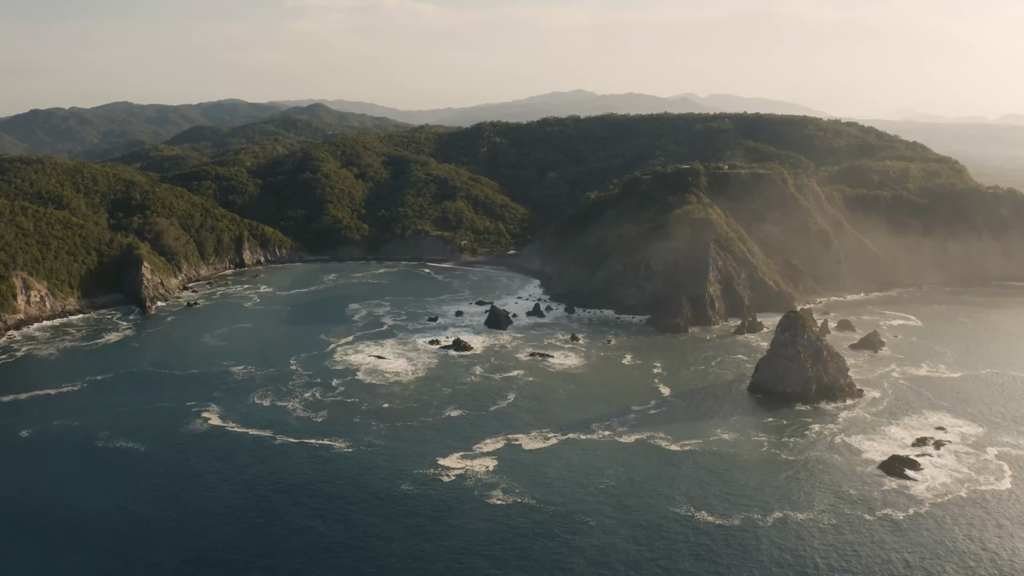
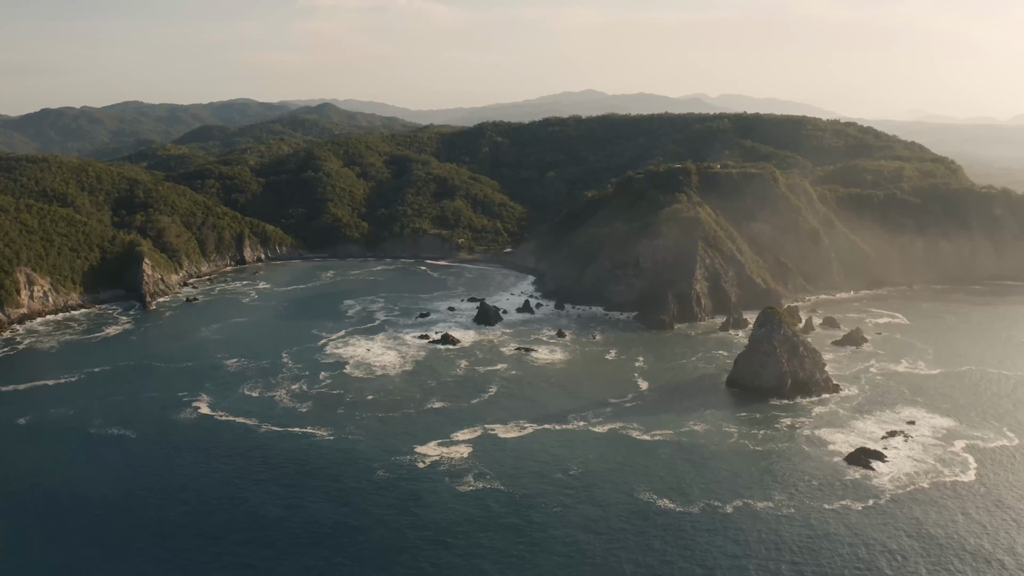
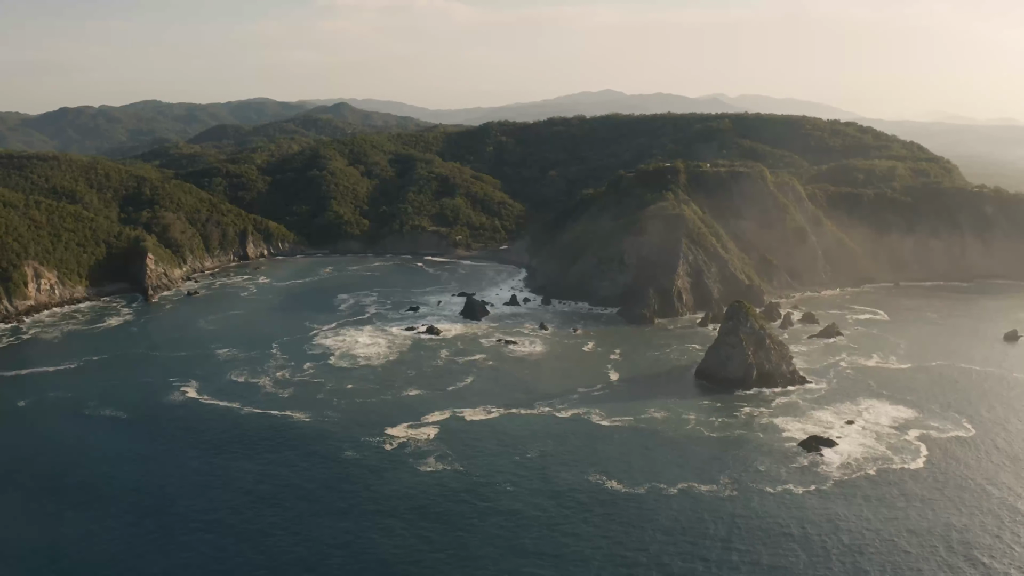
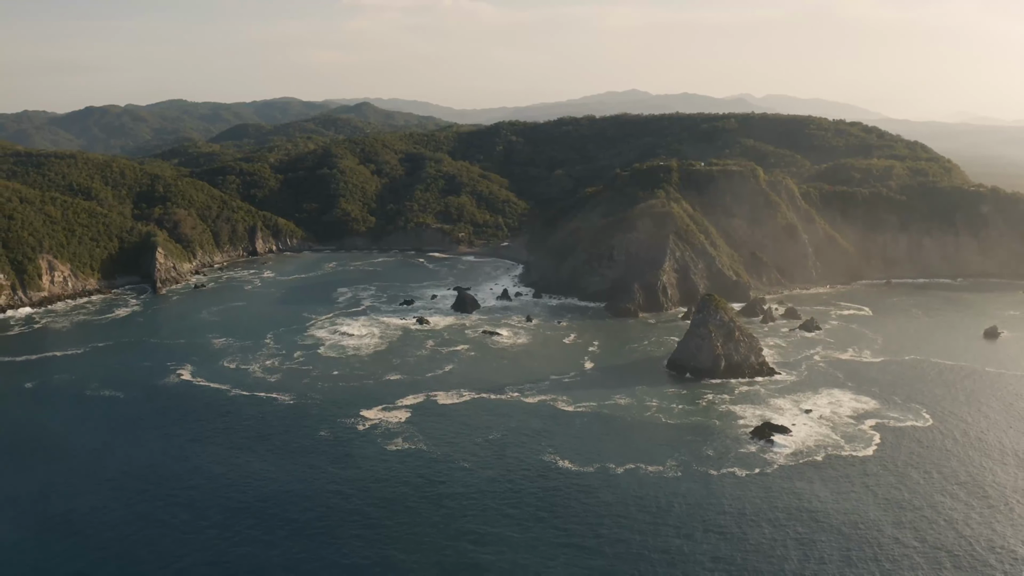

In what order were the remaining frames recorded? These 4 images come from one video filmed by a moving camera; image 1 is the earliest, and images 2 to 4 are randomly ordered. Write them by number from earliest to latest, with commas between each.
2, 3, 4
